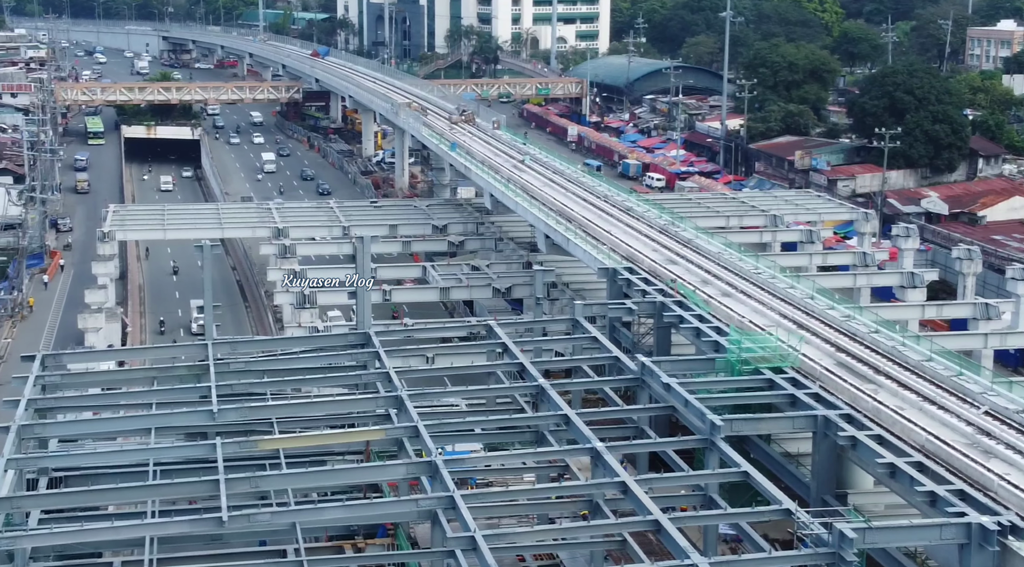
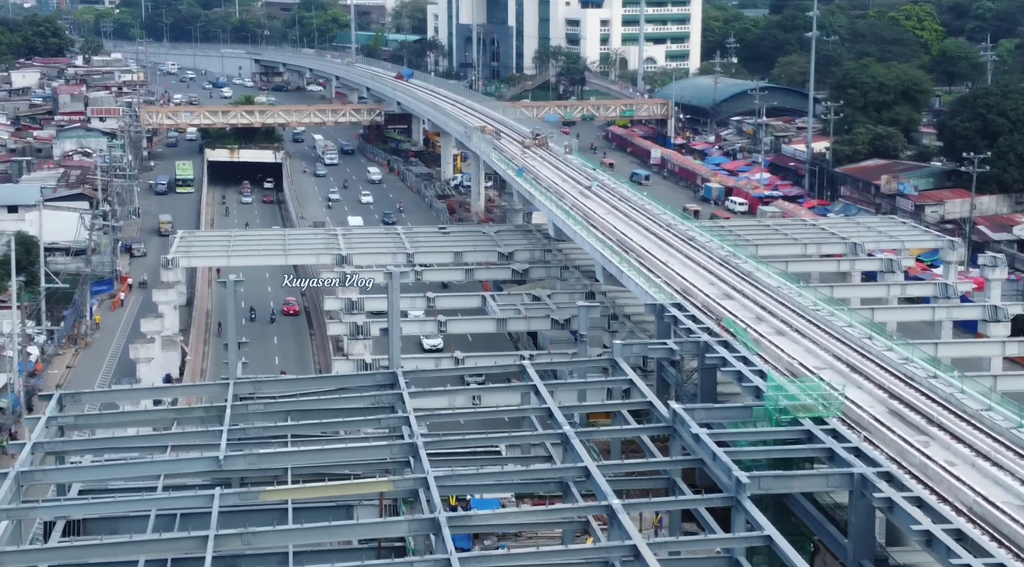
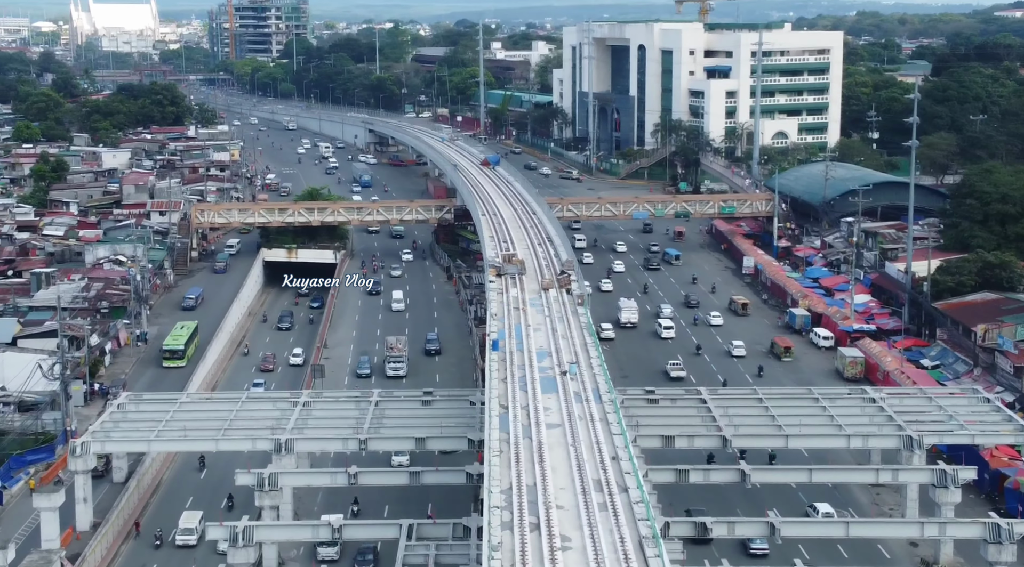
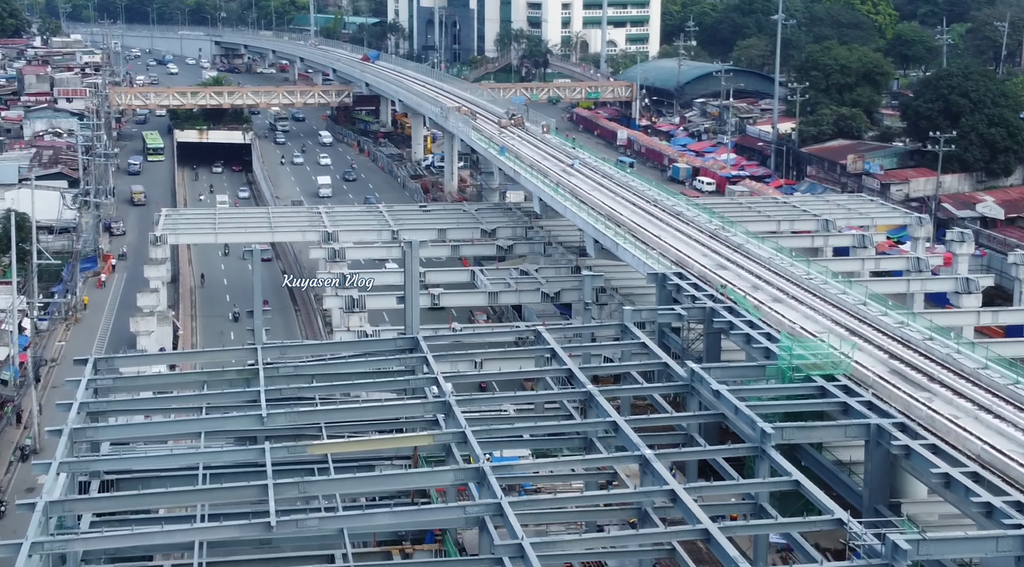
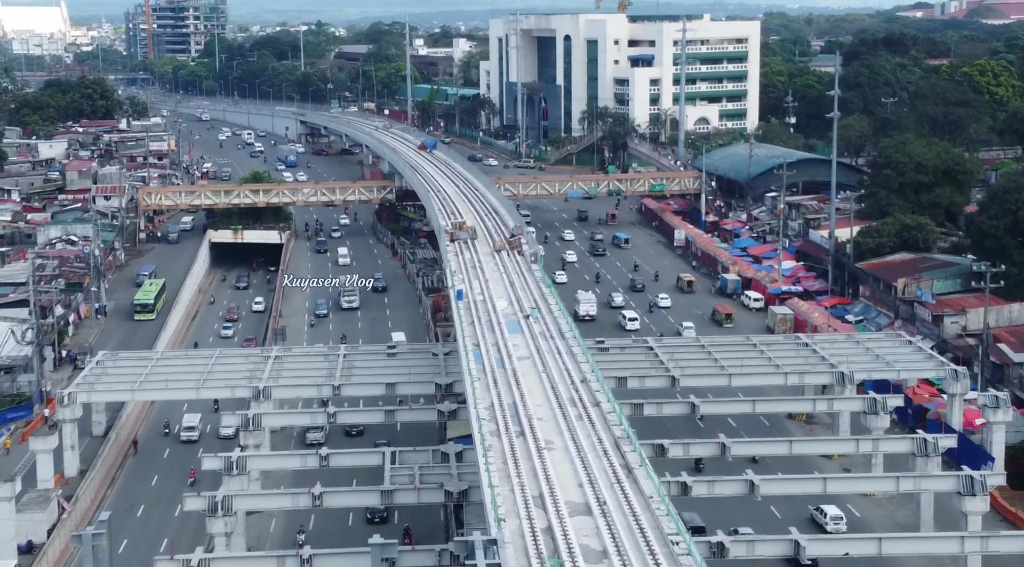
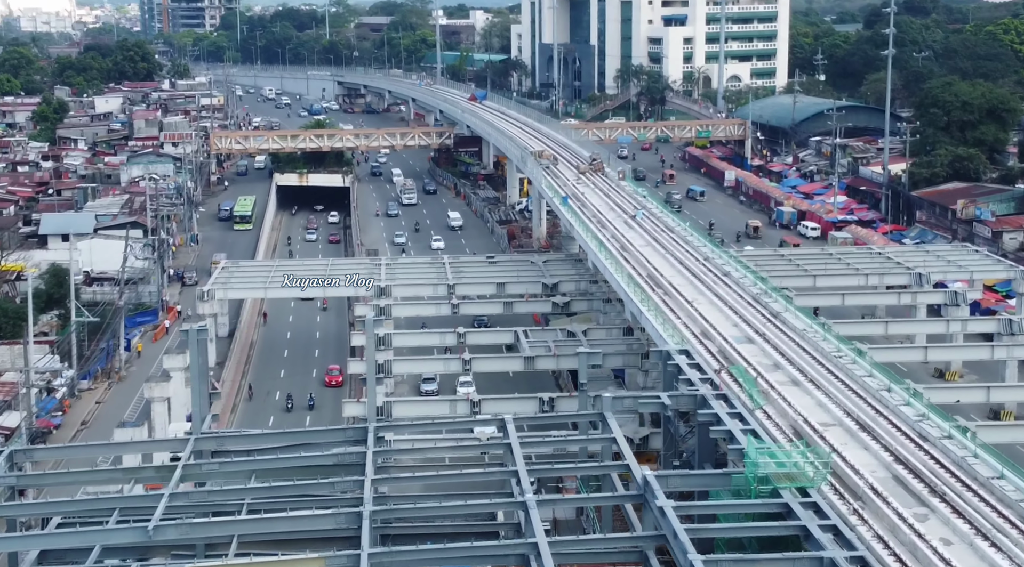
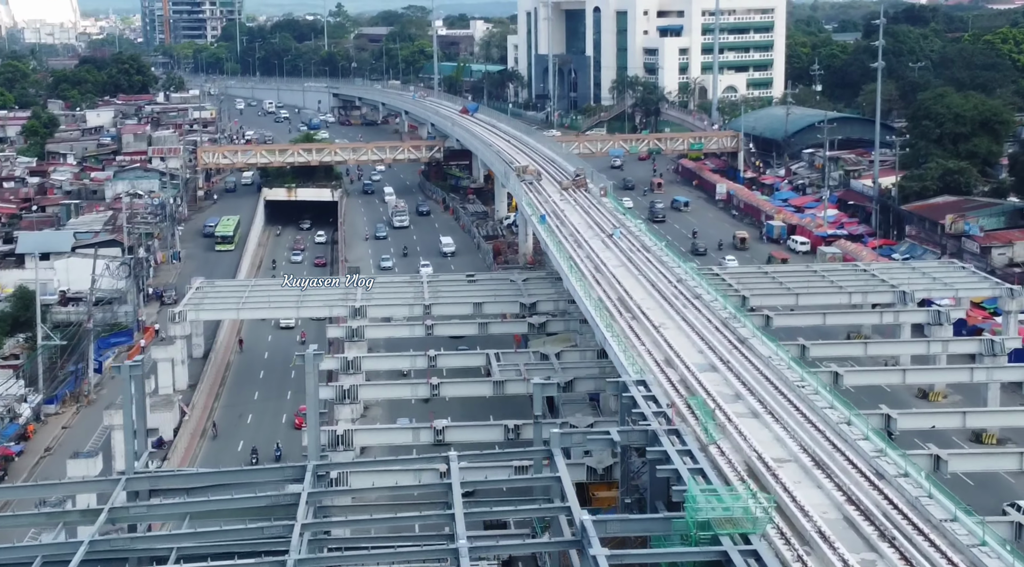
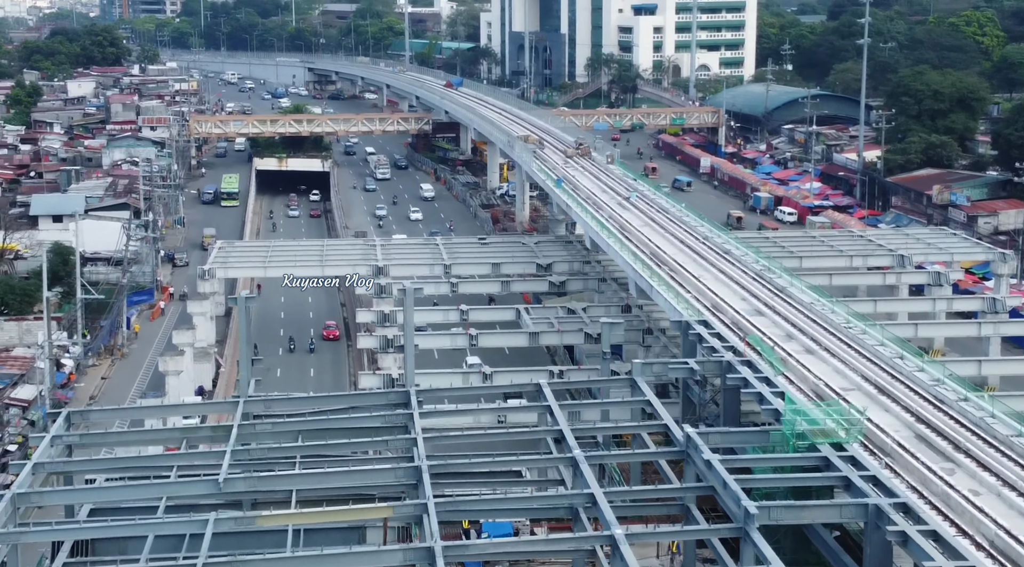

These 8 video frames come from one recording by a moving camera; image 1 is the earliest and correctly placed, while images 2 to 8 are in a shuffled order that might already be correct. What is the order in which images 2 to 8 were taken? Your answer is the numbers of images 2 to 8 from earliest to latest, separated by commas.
4, 2, 8, 6, 7, 5, 3
